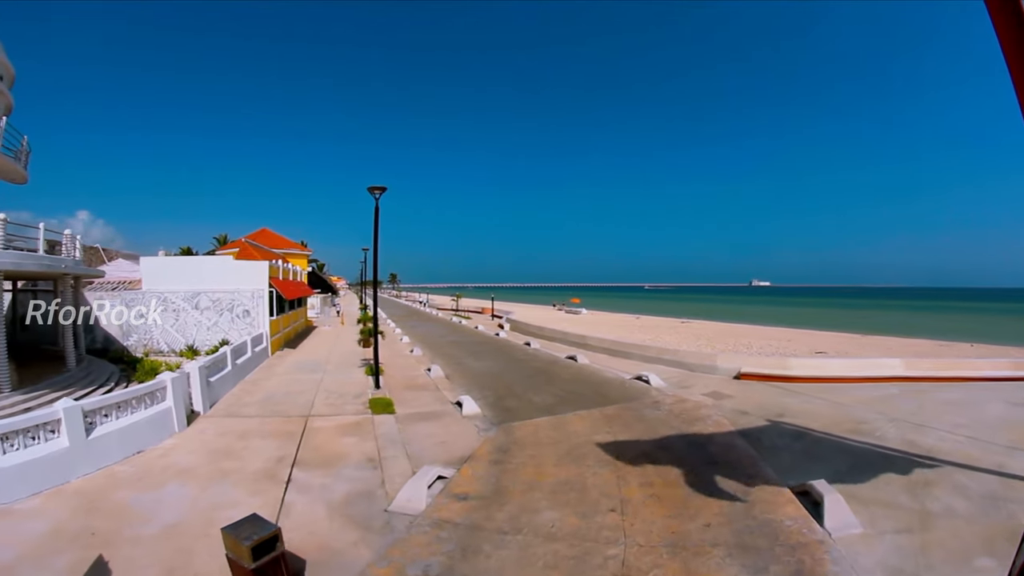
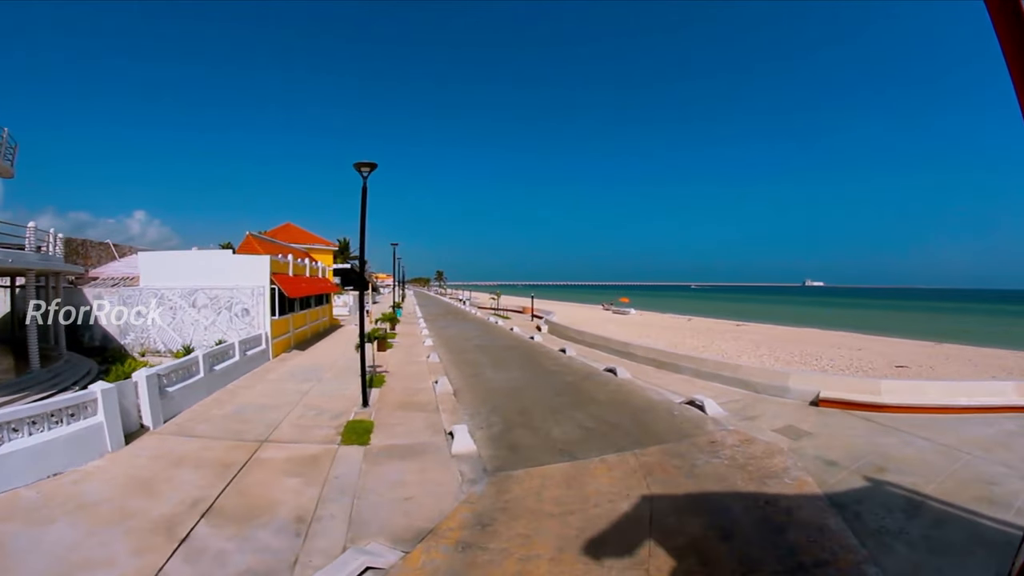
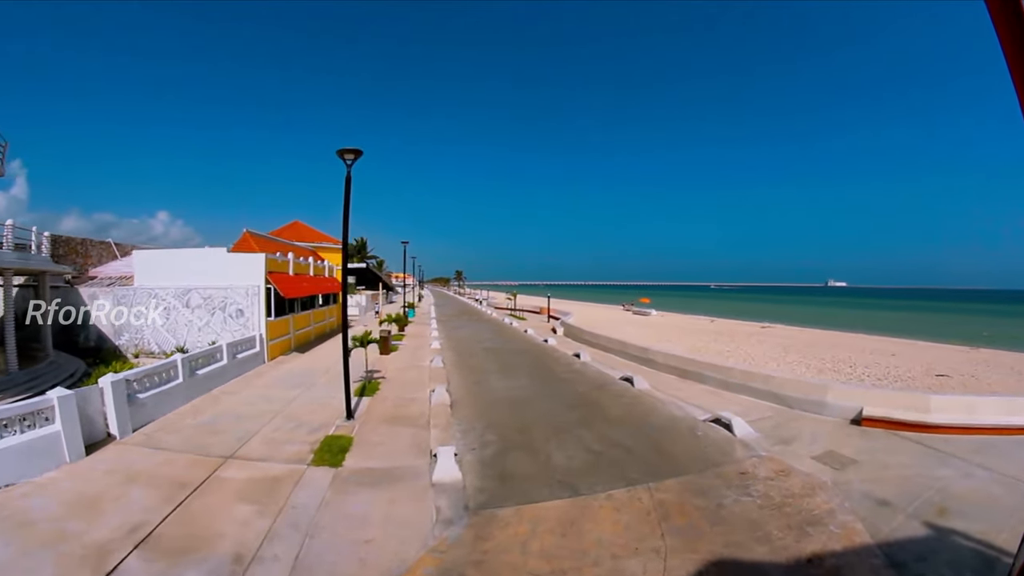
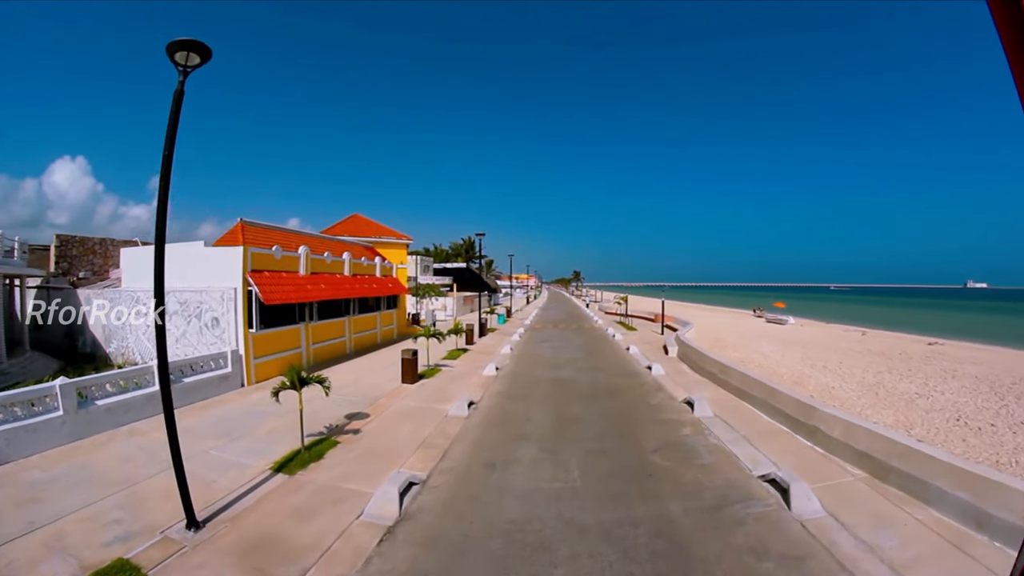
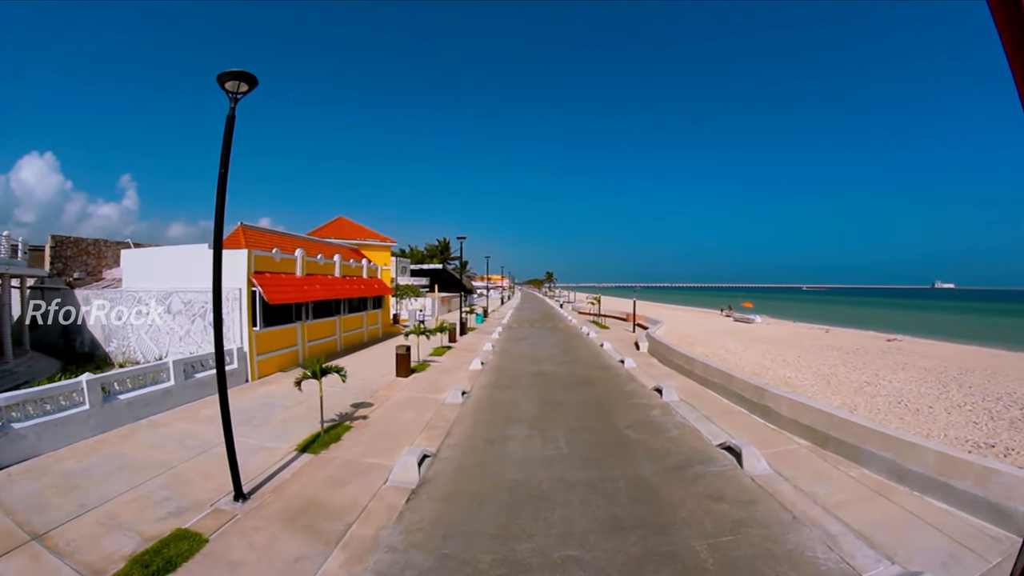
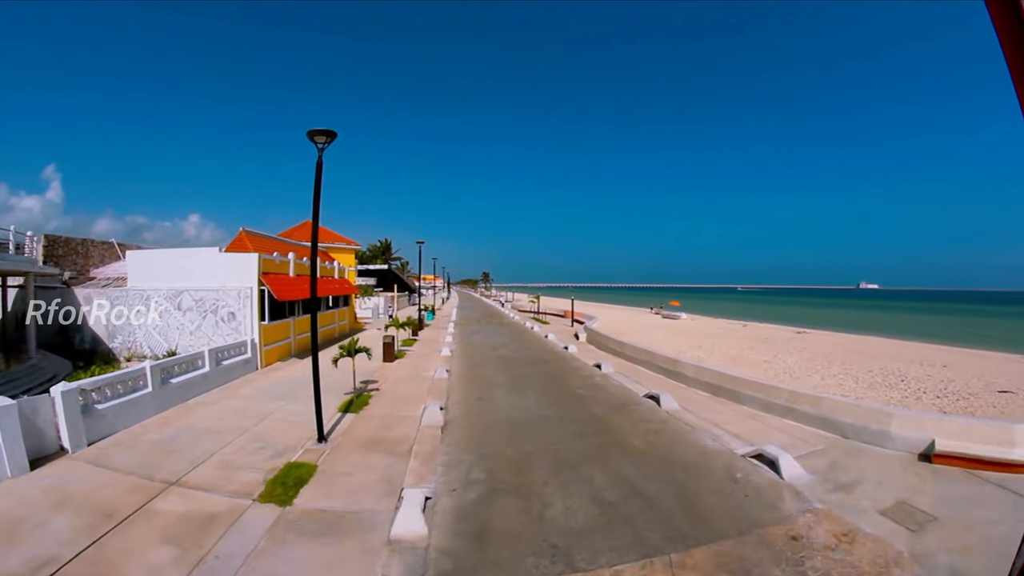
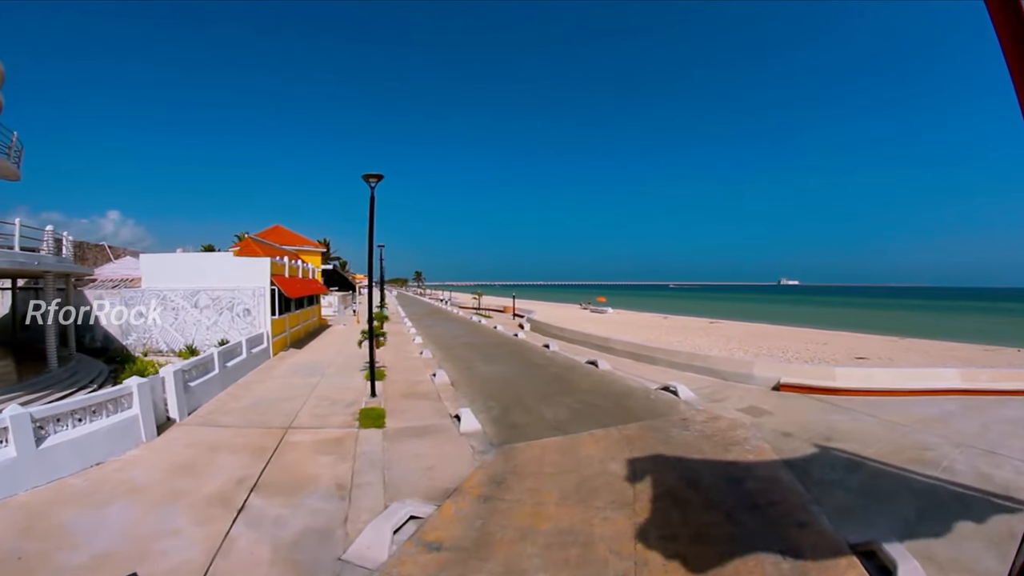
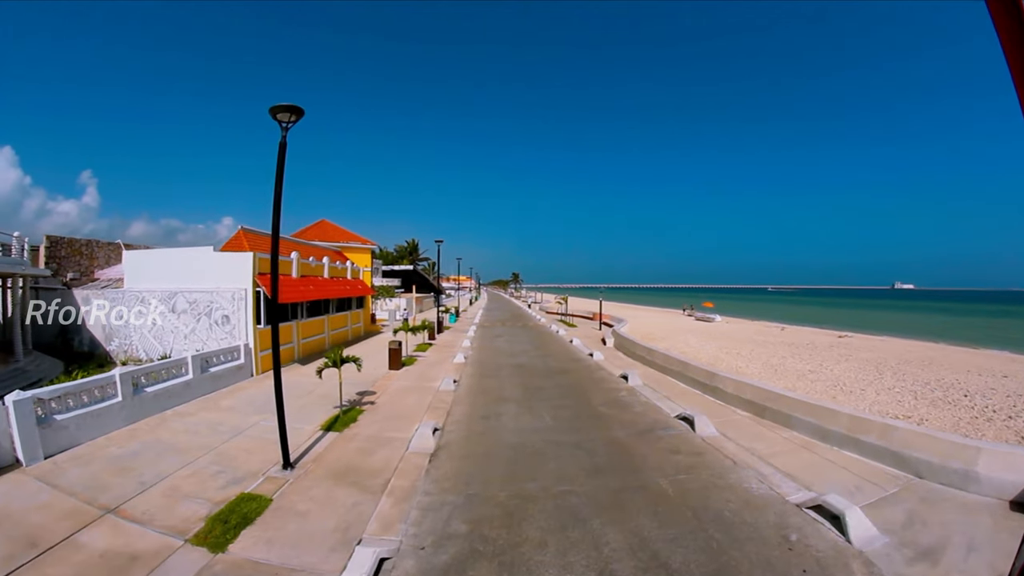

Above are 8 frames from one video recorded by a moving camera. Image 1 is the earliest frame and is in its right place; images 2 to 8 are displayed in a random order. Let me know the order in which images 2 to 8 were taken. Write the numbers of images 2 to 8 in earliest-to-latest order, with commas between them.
7, 2, 3, 6, 8, 5, 4
